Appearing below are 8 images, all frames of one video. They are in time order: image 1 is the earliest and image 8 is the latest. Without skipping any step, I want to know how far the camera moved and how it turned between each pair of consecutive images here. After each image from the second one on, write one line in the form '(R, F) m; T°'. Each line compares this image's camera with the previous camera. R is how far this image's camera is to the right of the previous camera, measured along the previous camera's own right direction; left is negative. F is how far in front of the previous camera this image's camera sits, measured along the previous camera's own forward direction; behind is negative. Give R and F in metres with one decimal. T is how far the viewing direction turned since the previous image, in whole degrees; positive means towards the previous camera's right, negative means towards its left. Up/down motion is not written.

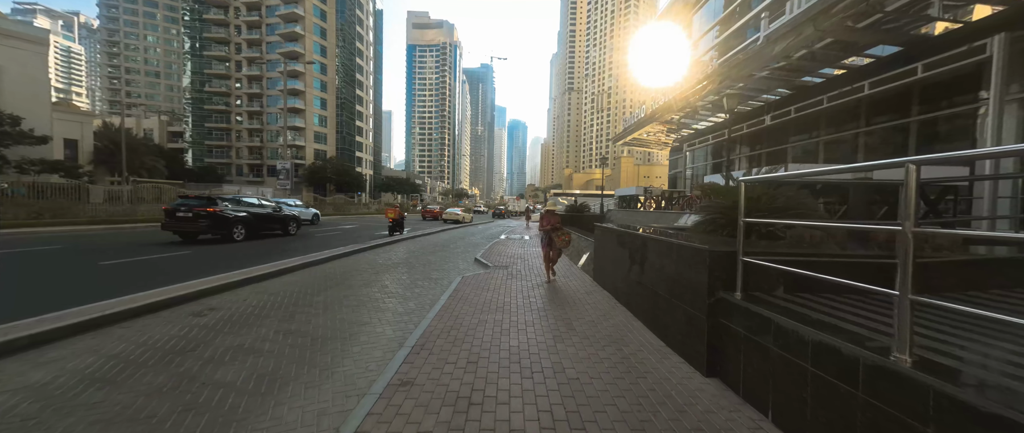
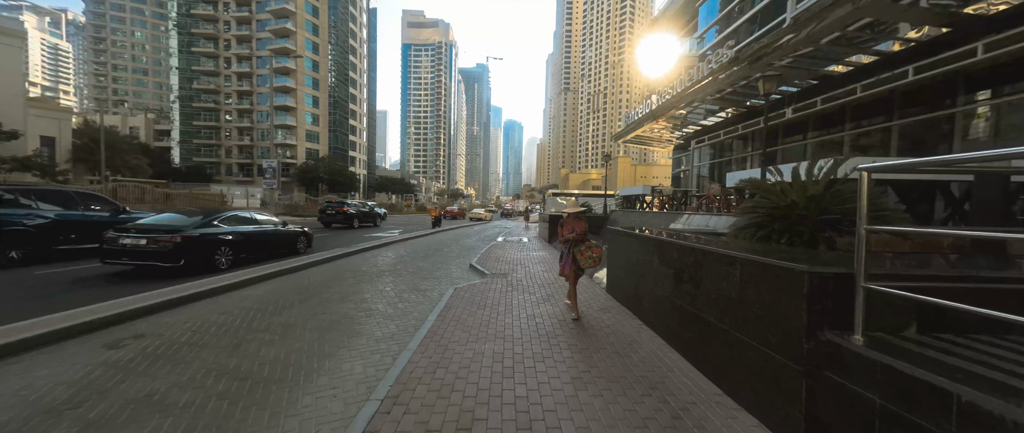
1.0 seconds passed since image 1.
(-0.1, +0.9) m; +1°
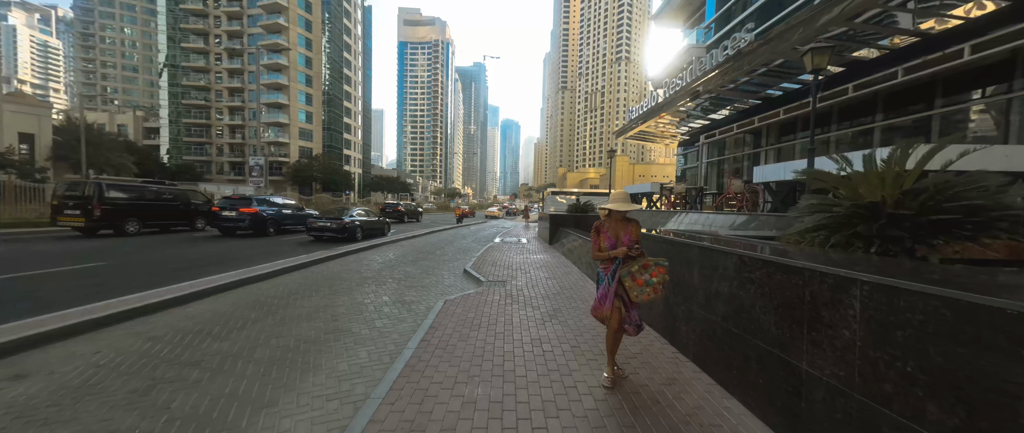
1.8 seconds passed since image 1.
(0.0, +0.9) m; 0°
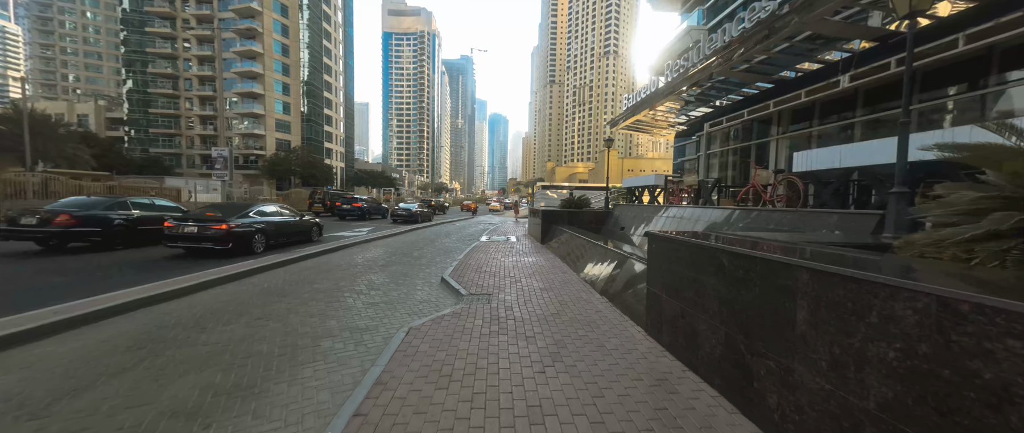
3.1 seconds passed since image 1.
(0.0, +1.3) m; +2°
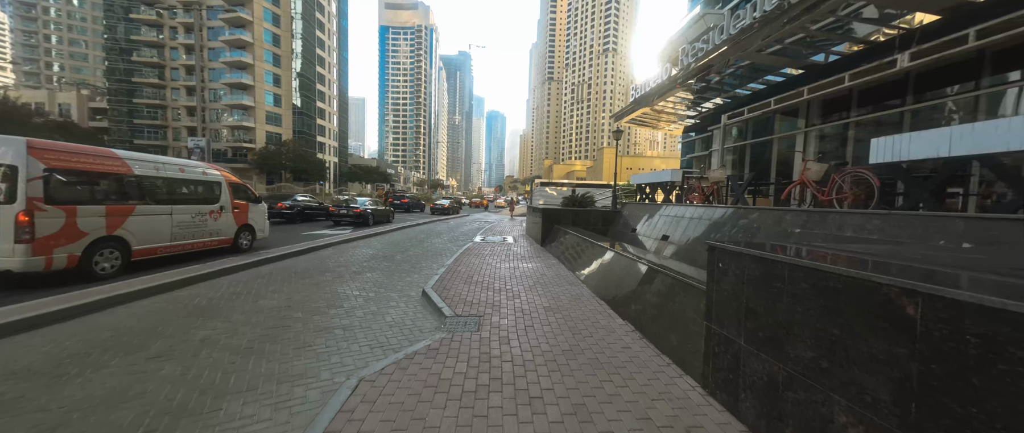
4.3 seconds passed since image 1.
(0.0, +1.2) m; +1°
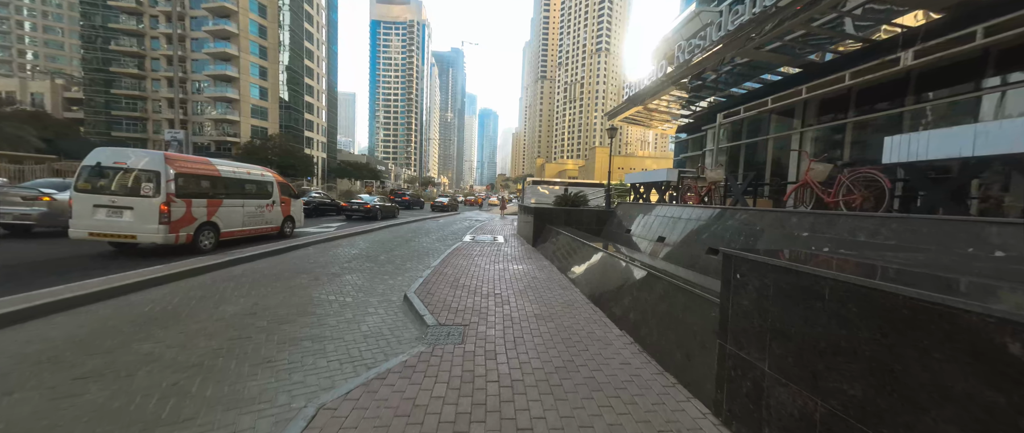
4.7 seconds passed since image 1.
(0.0, +0.4) m; +1°
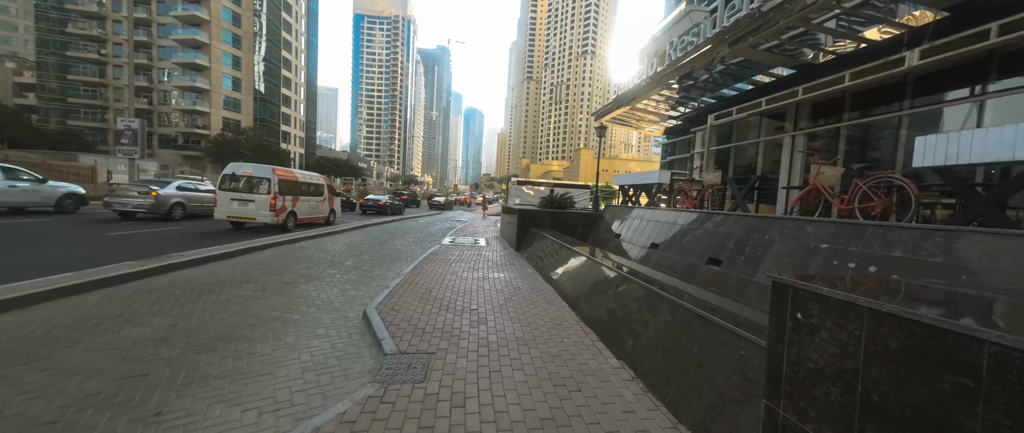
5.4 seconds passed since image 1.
(+0.1, +0.7) m; +3°
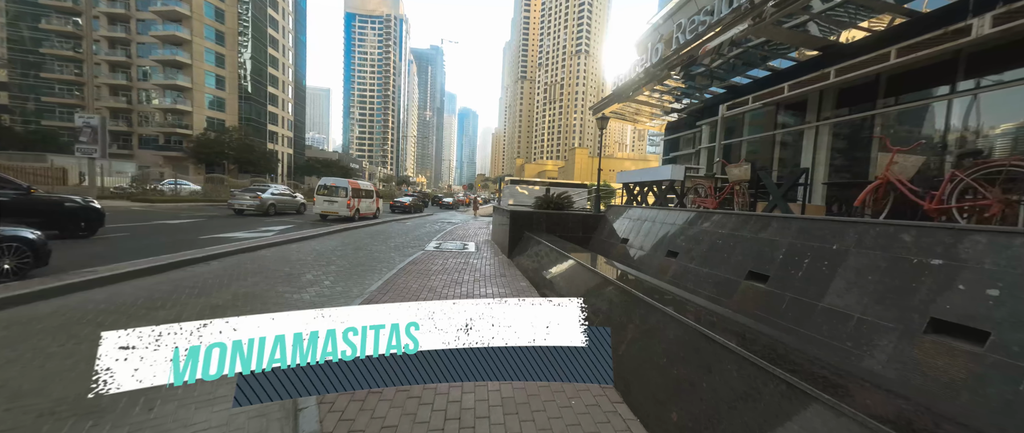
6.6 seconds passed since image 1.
(+0.1, +1.1) m; +1°
